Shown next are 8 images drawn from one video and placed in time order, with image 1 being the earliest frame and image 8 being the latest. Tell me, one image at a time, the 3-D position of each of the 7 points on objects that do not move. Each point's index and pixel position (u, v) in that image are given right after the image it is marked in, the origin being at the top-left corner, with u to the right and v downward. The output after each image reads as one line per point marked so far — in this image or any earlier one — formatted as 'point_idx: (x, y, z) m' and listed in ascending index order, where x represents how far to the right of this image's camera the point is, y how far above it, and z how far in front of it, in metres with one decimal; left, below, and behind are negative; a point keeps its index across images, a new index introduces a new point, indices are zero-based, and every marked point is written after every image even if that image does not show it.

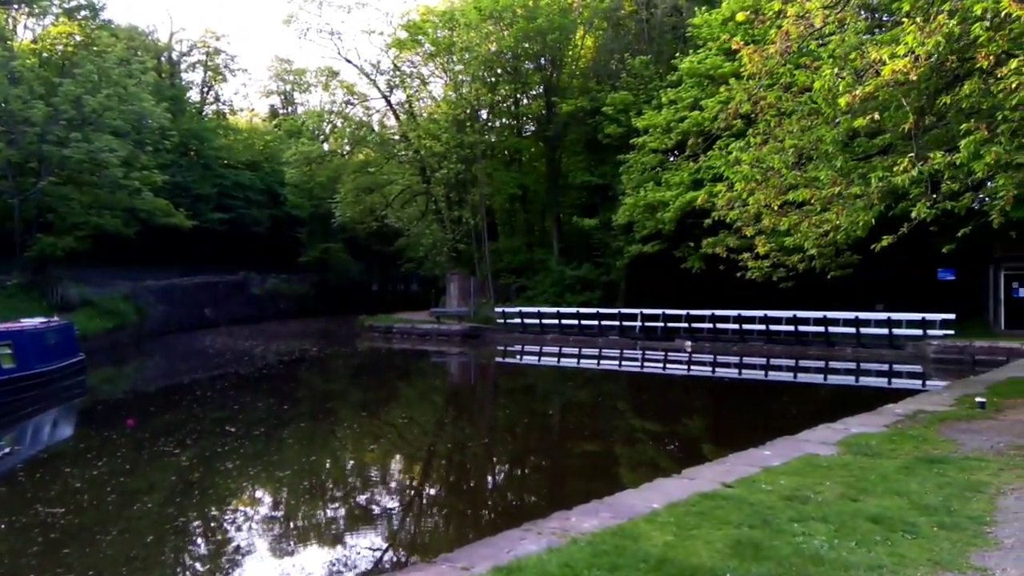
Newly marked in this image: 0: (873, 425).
0: (+3.7, -1.4, +9.6) m
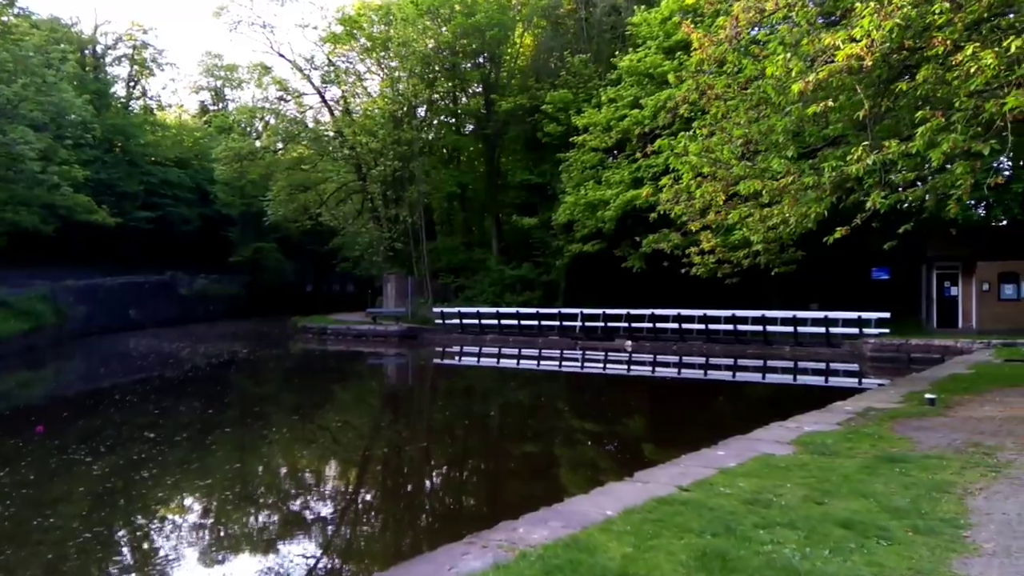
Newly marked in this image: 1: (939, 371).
0: (+3.1, -1.3, +9.4) m
1: (+6.8, -1.3, +15.1) m
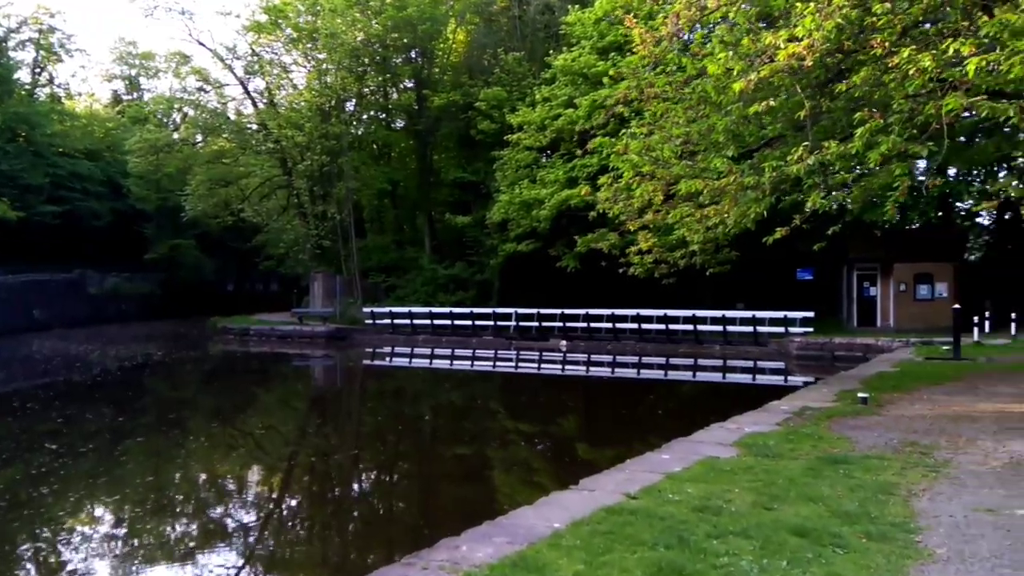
0: (+2.5, -1.3, +9.2) m
1: (+5.8, -1.3, +15.2) m
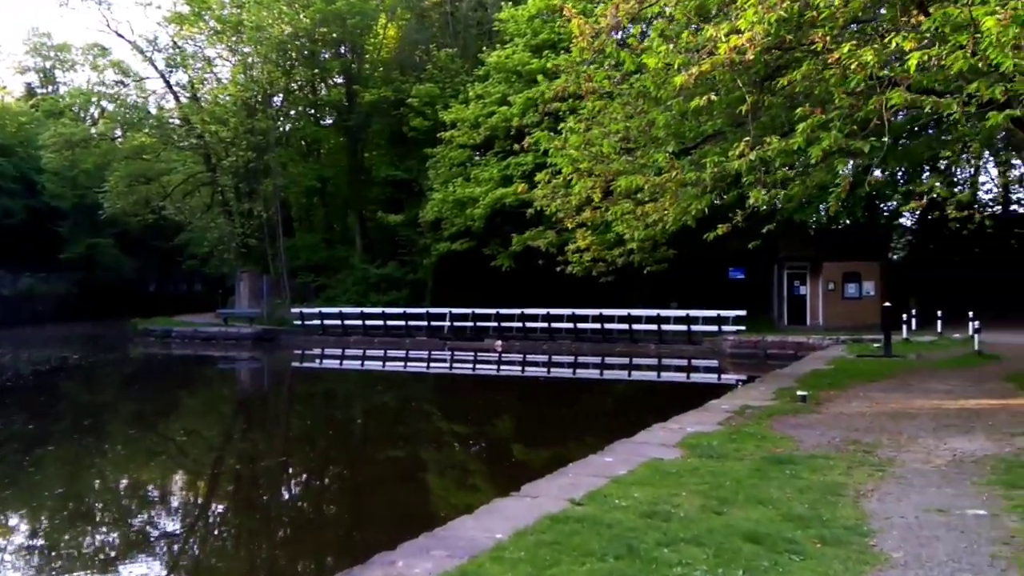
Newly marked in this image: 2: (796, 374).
0: (+1.9, -1.3, +9.1) m
1: (+4.7, -1.3, +15.3) m
2: (+4.3, -1.3, +14.1) m
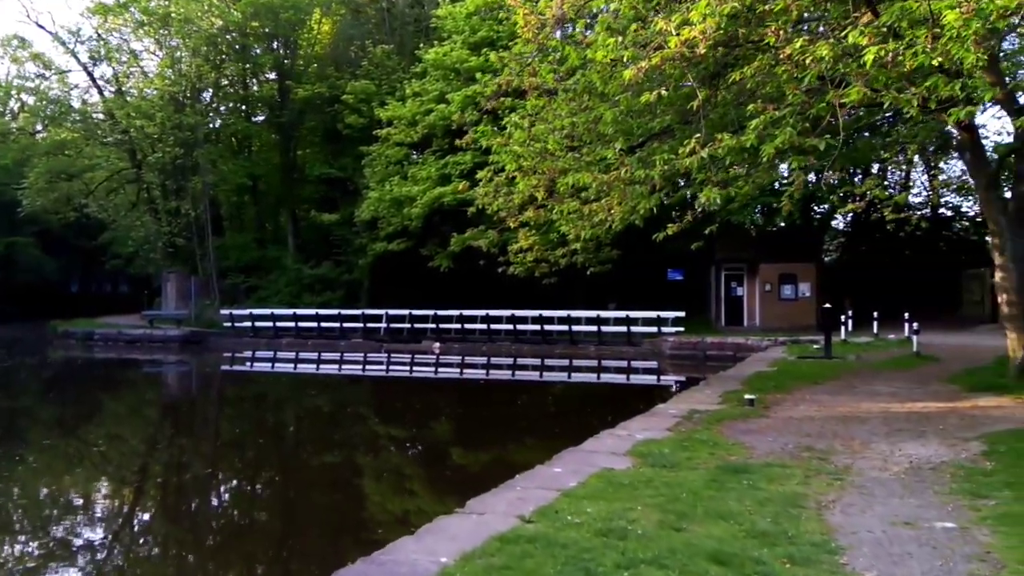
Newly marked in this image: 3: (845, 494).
0: (+1.4, -1.3, +8.8) m
1: (+3.8, -1.3, +15.2) m
2: (+3.4, -1.3, +13.9) m
3: (+2.2, -1.4, +6.2) m
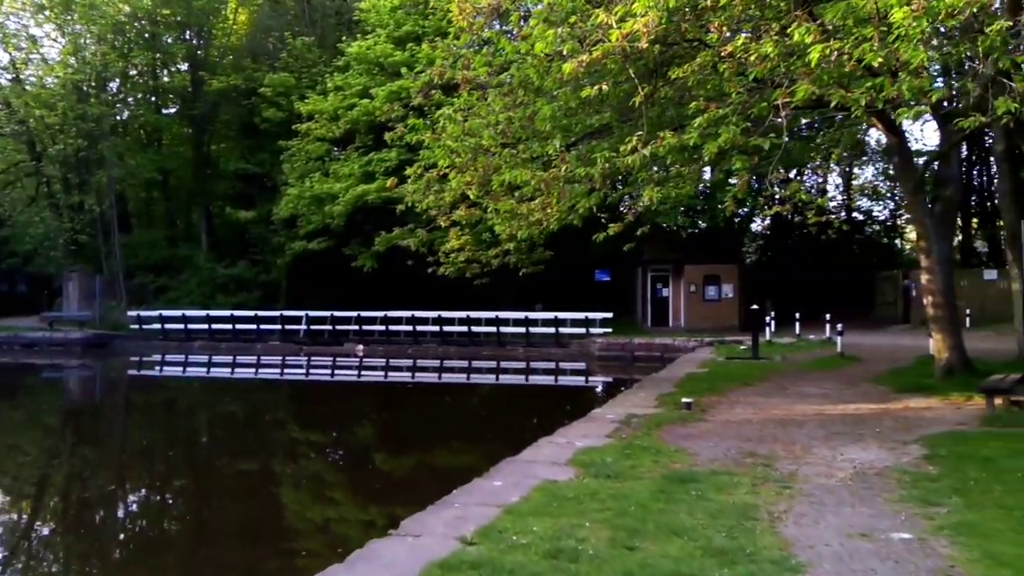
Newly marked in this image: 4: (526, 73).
0: (+0.8, -1.4, +8.5) m
1: (+2.6, -1.3, +15.1) m
2: (+2.3, -1.3, +13.8) m
3: (+1.8, -1.4, +6.0) m
4: (+0.2, +2.2, +9.7) m
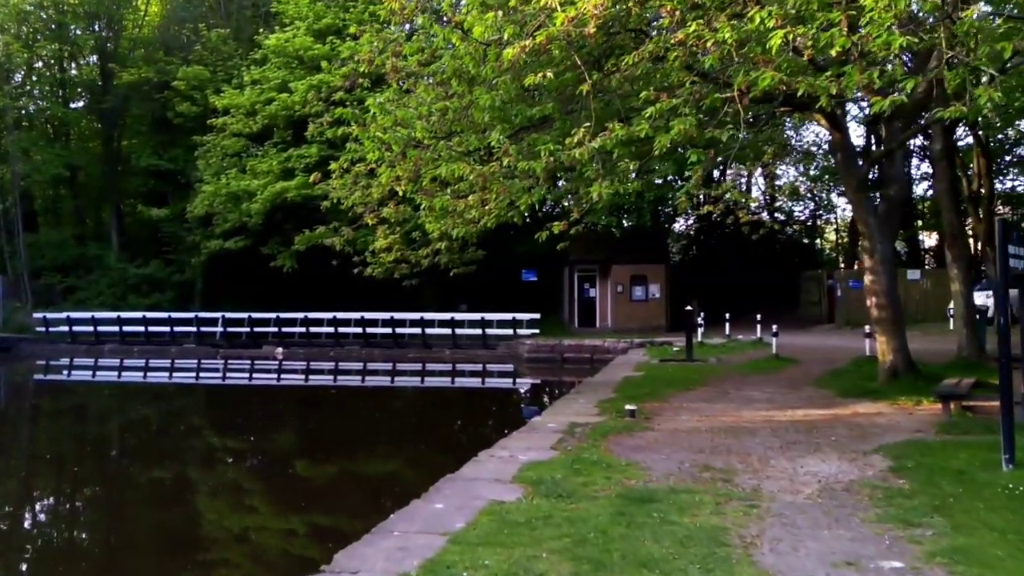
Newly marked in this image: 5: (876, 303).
0: (+0.2, -1.4, +7.9) m
1: (+1.5, -1.3, +14.6) m
2: (+1.4, -1.4, +13.3) m
3: (+1.5, -1.4, +5.5) m
4: (-0.5, +2.2, +9.1) m
5: (+4.4, -0.2, +11.2) m
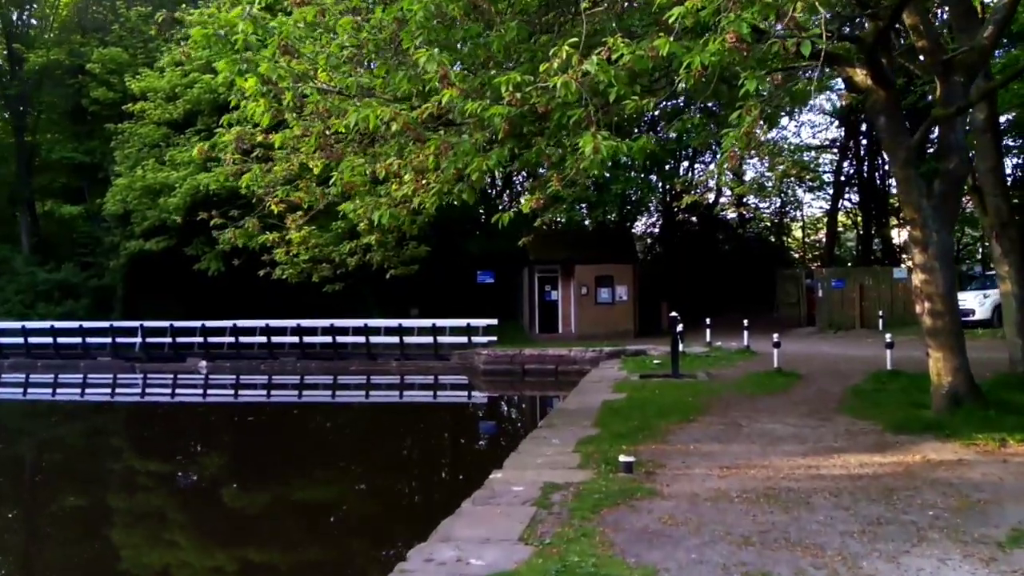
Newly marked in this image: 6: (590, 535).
0: (-0.1, -1.4, +5.2) m
1: (+0.9, -1.4, +12.0) m
2: (+0.8, -1.4, +10.7) m
3: (+1.3, -1.4, +2.8) m
4: (-0.8, +2.2, +6.3) m
5: (+3.9, -0.2, +8.7) m
6: (+0.5, -1.4, +5.3) m
